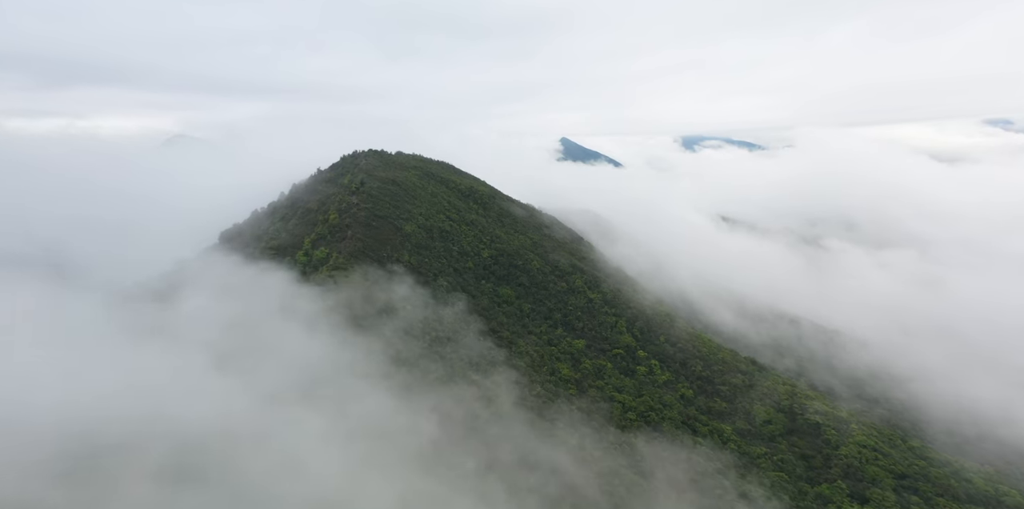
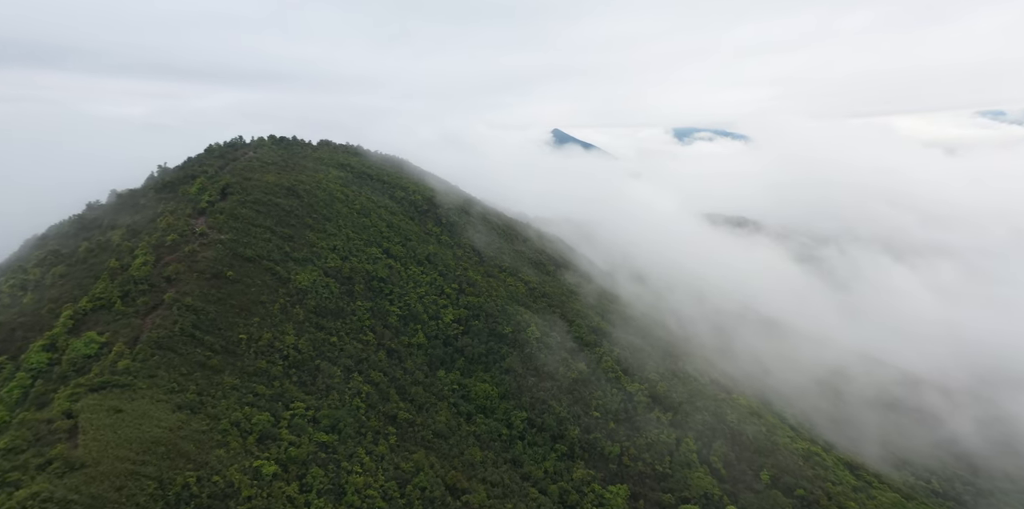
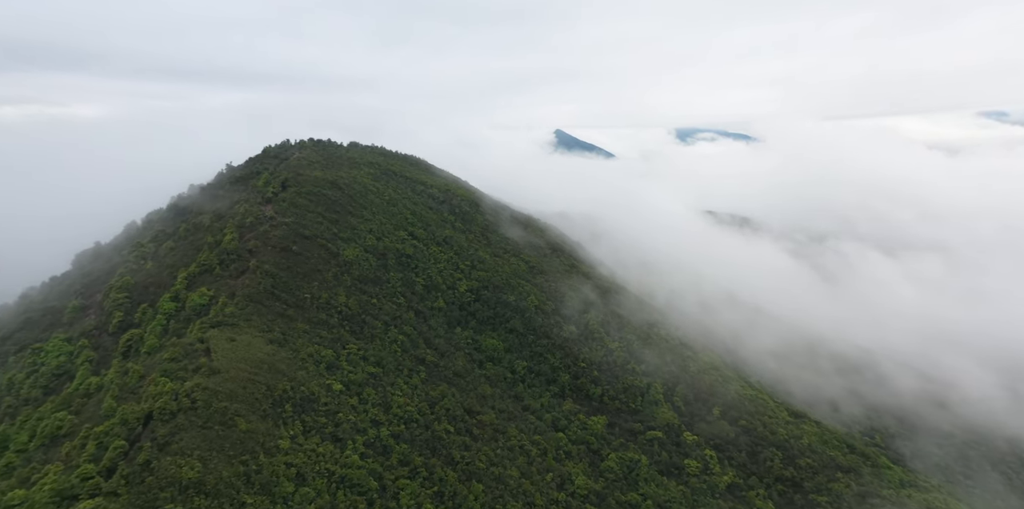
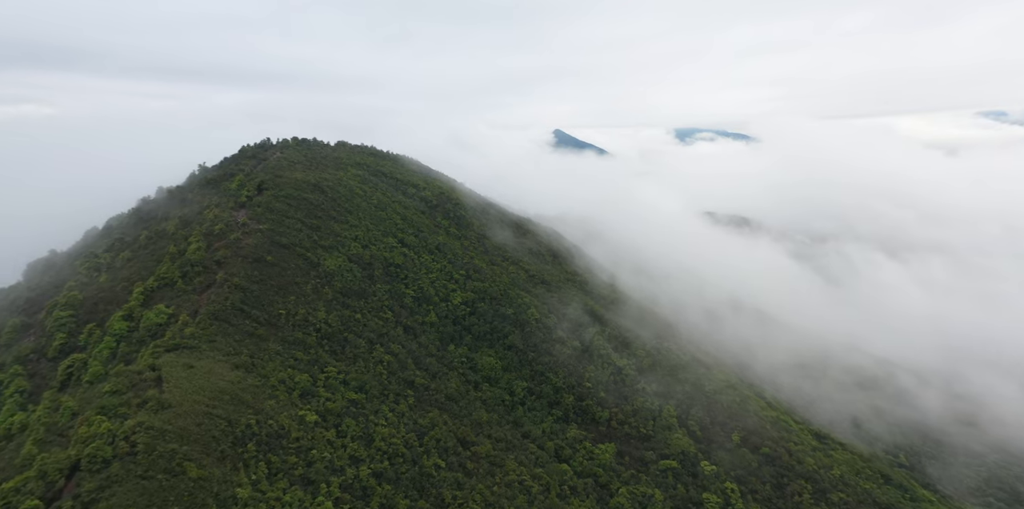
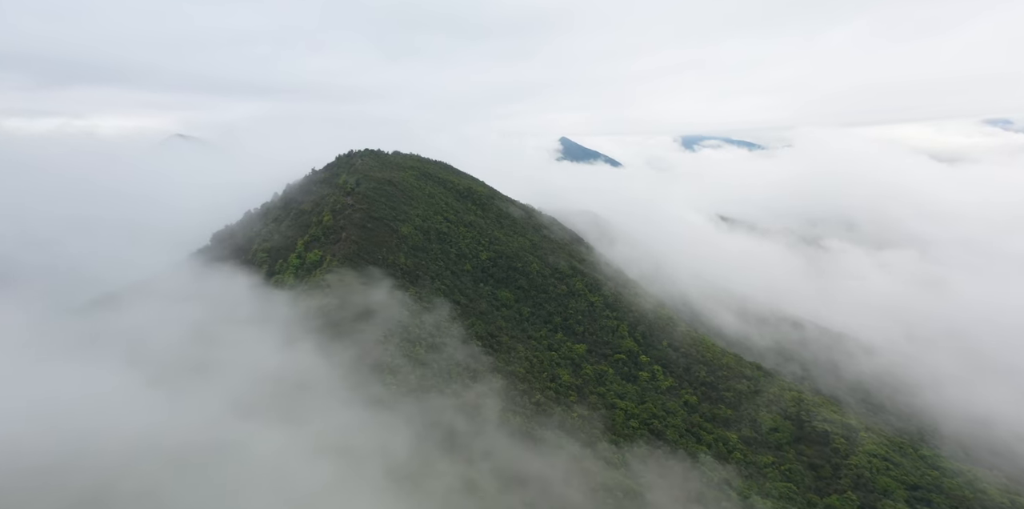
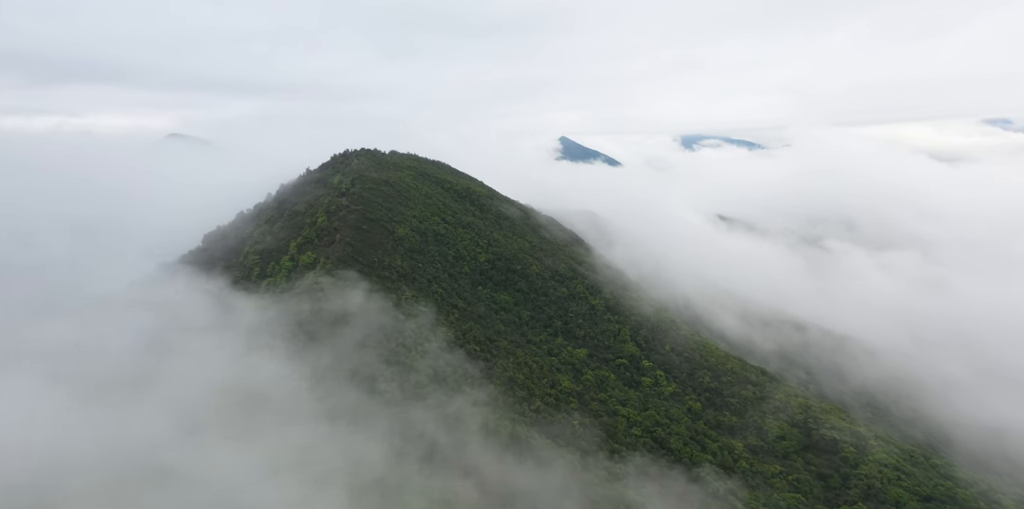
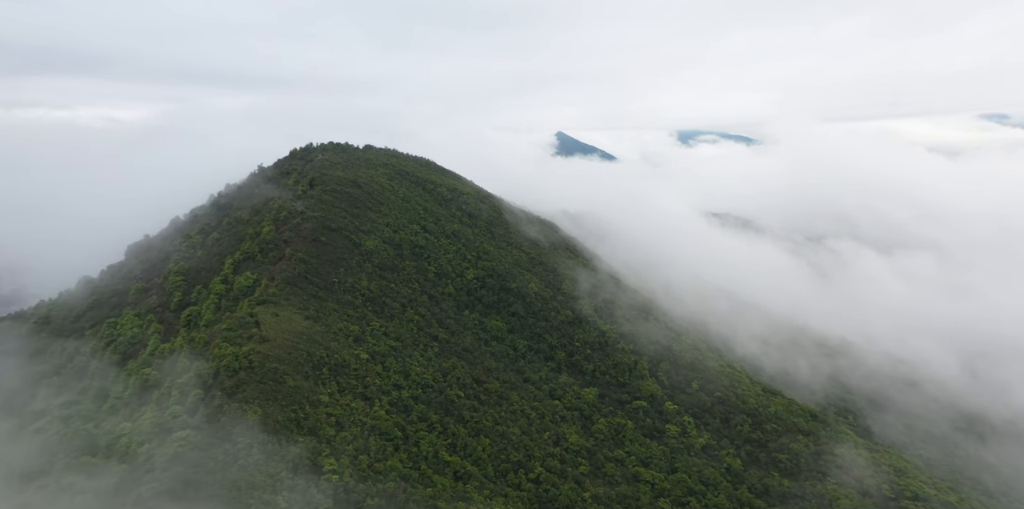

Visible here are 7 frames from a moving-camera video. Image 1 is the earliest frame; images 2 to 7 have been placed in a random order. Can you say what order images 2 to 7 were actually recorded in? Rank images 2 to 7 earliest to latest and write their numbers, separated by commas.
5, 6, 7, 3, 4, 2
